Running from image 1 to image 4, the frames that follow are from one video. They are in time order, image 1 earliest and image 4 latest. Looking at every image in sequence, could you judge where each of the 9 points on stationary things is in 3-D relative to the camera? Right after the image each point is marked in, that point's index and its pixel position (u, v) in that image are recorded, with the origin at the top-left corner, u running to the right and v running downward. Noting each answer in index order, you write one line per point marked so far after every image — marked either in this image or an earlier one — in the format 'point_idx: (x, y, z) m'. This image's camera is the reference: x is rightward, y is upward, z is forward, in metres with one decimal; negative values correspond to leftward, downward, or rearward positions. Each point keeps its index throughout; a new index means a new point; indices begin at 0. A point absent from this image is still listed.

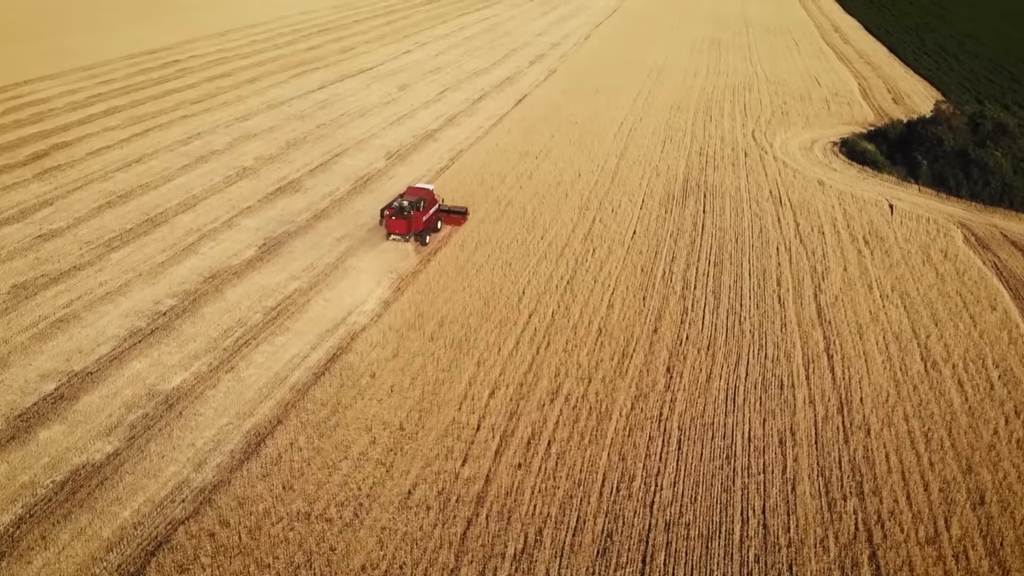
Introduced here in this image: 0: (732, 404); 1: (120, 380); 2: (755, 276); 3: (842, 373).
0: (+3.6, -1.9, +10.3) m
1: (-6.7, -1.6, +10.9) m
2: (+5.4, +0.3, +14.0) m
3: (+5.8, -1.5, +11.2) m
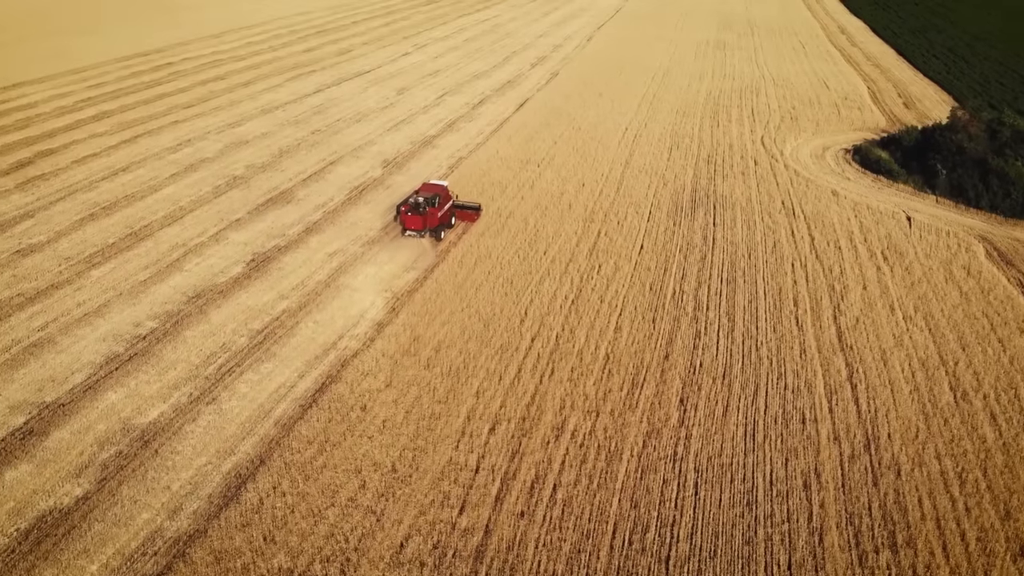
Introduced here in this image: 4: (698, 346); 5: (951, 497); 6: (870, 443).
0: (+3.6, -2.3, +9.6) m
1: (-6.6, -2.0, +10.2) m
2: (+5.4, -0.2, +13.3) m
3: (+5.8, -1.9, +10.5) m
4: (+3.4, -1.1, +11.6) m
5: (+6.2, -3.0, +9.0) m
6: (+5.5, -2.4, +9.8) m
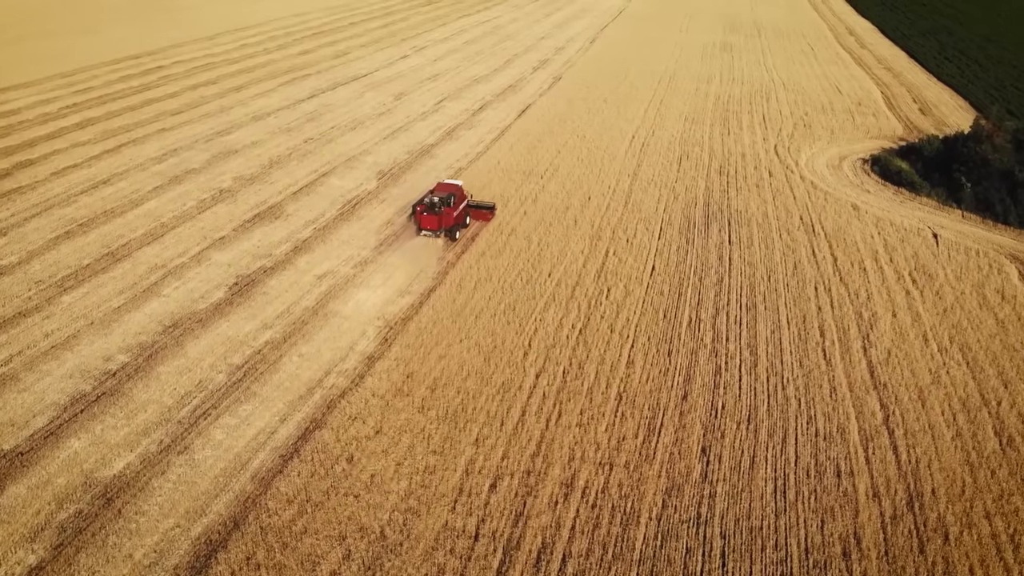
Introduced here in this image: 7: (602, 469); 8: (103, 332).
0: (+3.6, -2.9, +8.6) m
1: (-6.6, -2.5, +9.2) m
2: (+5.4, -0.7, +12.3) m
3: (+5.9, -2.5, +9.5) m
4: (+3.4, -1.6, +10.6) m
5: (+6.2, -3.5, +8.1) m
6: (+5.5, -2.9, +8.8) m
7: (+1.3, -2.5, +8.9) m
8: (-7.6, -0.8, +11.9) m
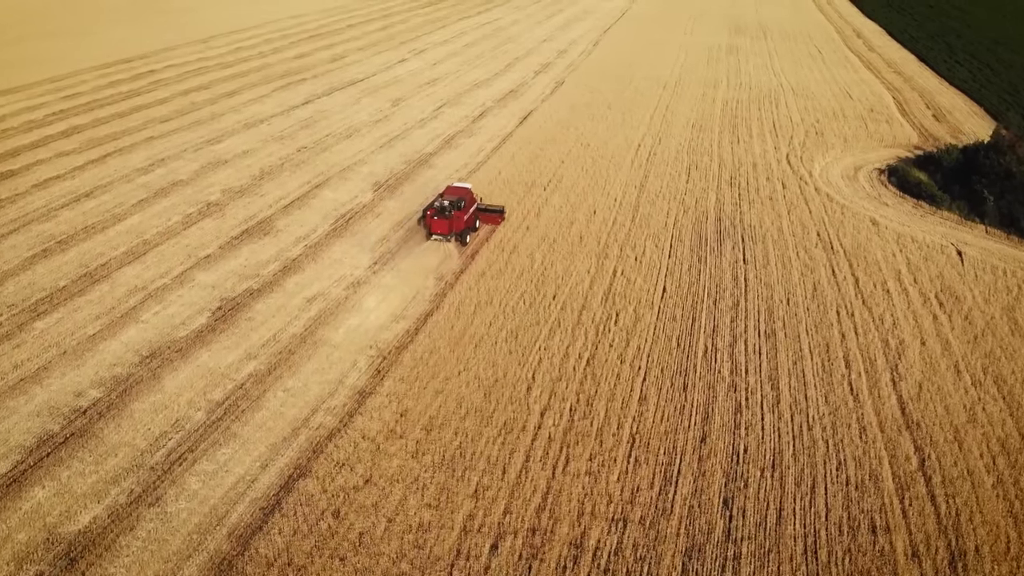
0: (+3.7, -3.3, +7.8) m
1: (-6.6, -3.0, +8.4) m
2: (+5.5, -1.2, +11.5) m
3: (+5.9, -3.0, +8.7) m
4: (+3.5, -2.1, +9.8) m
5: (+6.3, -4.0, +7.2) m
6: (+5.5, -3.4, +8.0) m
7: (+1.3, -3.0, +8.1) m
8: (-7.5, -1.3, +11.0) m
